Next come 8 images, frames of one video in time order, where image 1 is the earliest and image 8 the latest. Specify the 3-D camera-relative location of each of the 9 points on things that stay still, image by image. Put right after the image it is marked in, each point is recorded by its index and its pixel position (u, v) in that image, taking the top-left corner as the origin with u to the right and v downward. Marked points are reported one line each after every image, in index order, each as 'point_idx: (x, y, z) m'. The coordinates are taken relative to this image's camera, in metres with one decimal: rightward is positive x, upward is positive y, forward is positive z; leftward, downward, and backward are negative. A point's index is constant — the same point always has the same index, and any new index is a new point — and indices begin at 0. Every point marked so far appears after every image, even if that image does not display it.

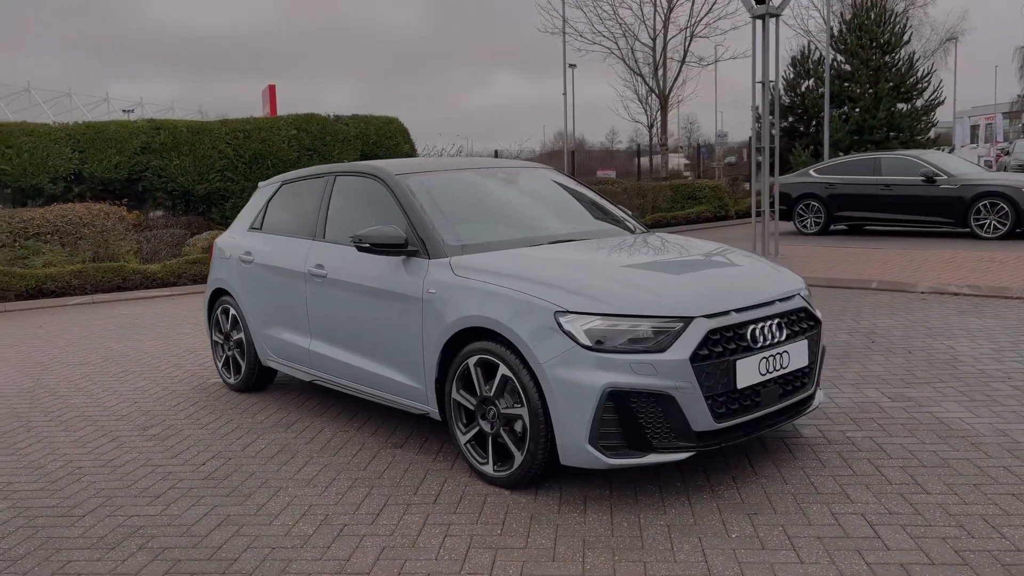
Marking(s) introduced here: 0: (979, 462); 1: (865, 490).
0: (+2.2, -0.8, +4.1) m
1: (+1.6, -0.9, +3.8) m
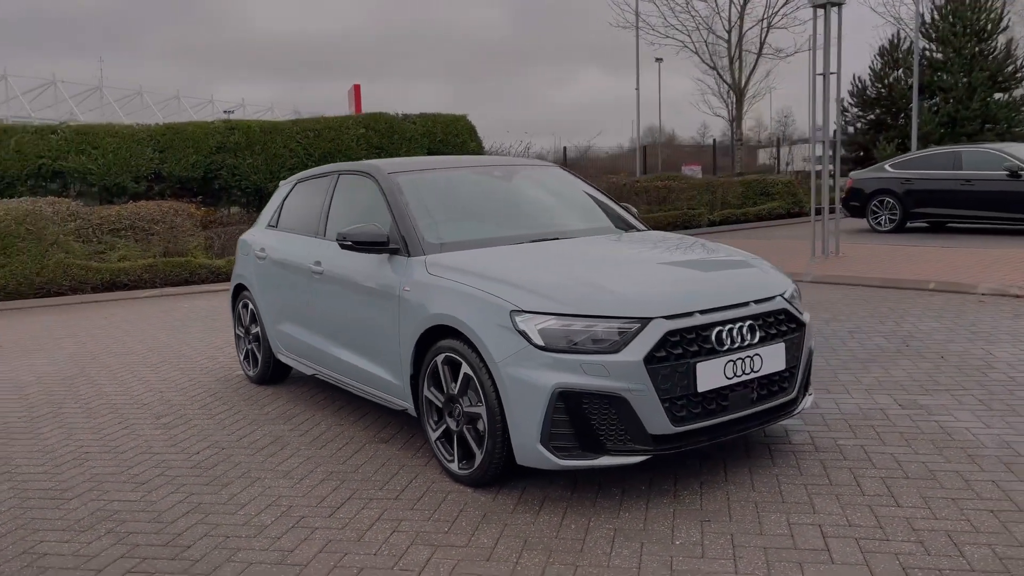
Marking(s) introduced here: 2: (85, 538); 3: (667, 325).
0: (+2.1, -0.9, +3.9) m
1: (+1.4, -0.9, +3.7) m
2: (-1.9, -1.1, +3.7) m
3: (+0.7, -0.2, +3.7) m
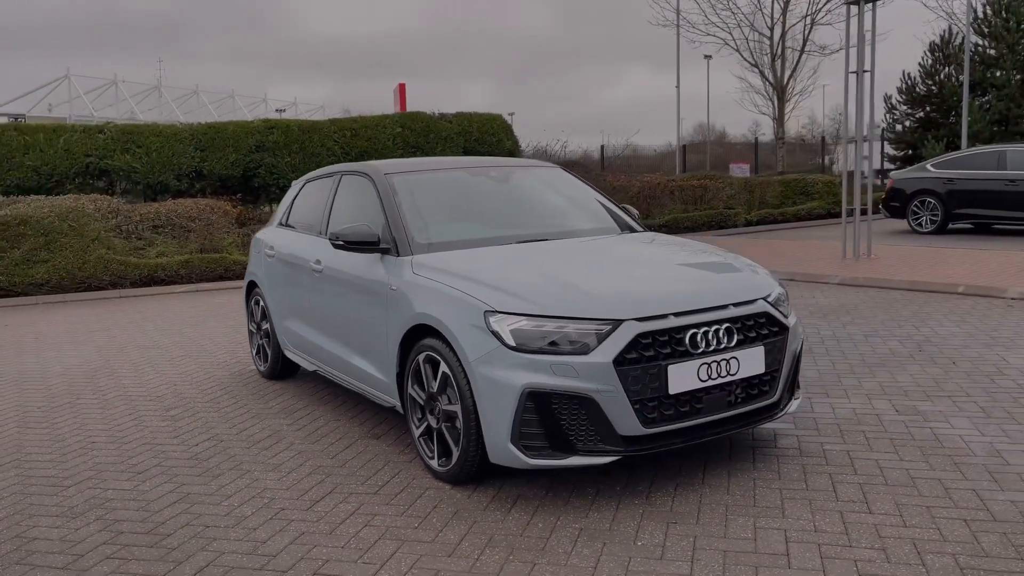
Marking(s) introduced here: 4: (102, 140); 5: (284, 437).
0: (+2.0, -0.9, +3.8) m
1: (+1.2, -0.9, +3.7) m
2: (-2.0, -1.1, +3.8) m
3: (+0.6, -0.2, +3.7) m
4: (-8.3, +3.0, +17.1) m
5: (-1.4, -0.9, +5.1) m
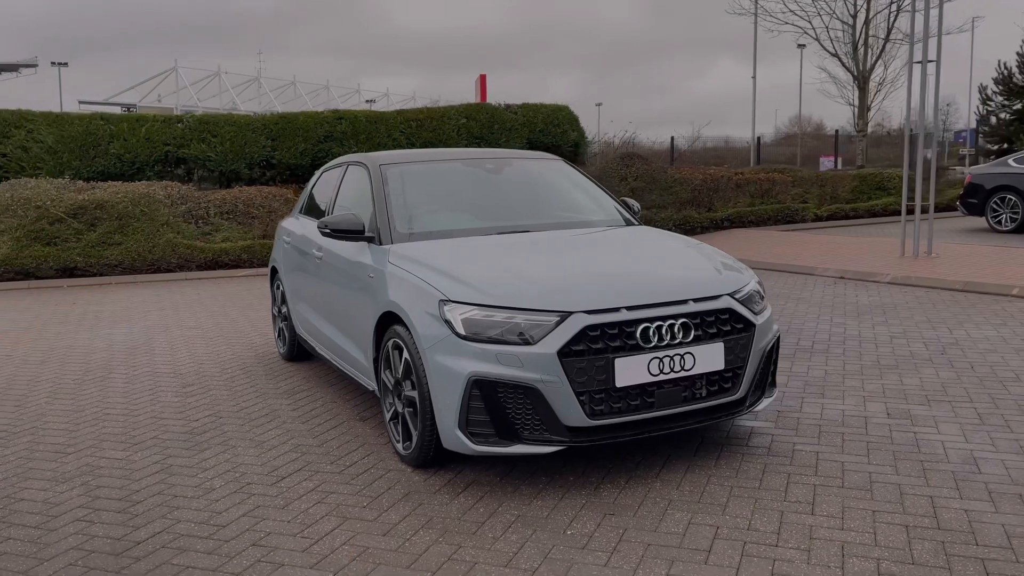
0: (+1.7, -0.9, +3.7) m
1: (+1.0, -0.9, +3.6) m
2: (-2.2, -1.0, +4.1) m
3: (+0.3, -0.1, +3.7) m
4: (-7.0, +3.3, +17.9) m
5: (-1.5, -0.8, +5.3) m
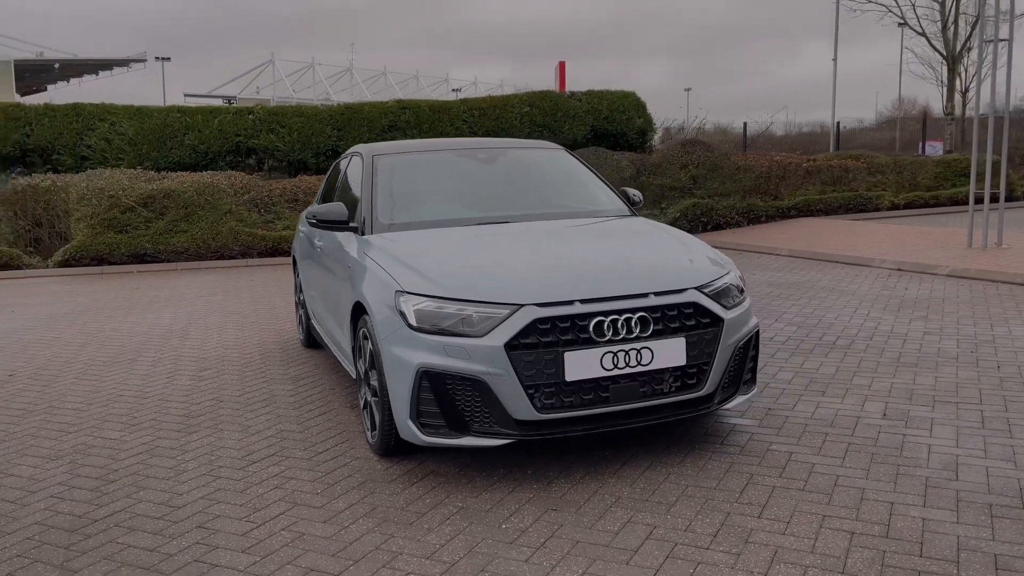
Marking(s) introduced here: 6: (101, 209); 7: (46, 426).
0: (+1.5, -0.9, +3.5) m
1: (+0.8, -0.9, +3.5) m
2: (-2.4, -0.9, +4.4) m
3: (+0.1, -0.1, +3.7) m
4: (-5.7, +3.6, +18.5) m
5: (-1.5, -0.7, +5.4) m
6: (-6.7, +1.3, +13.8) m
7: (-2.8, -0.8, +5.1) m
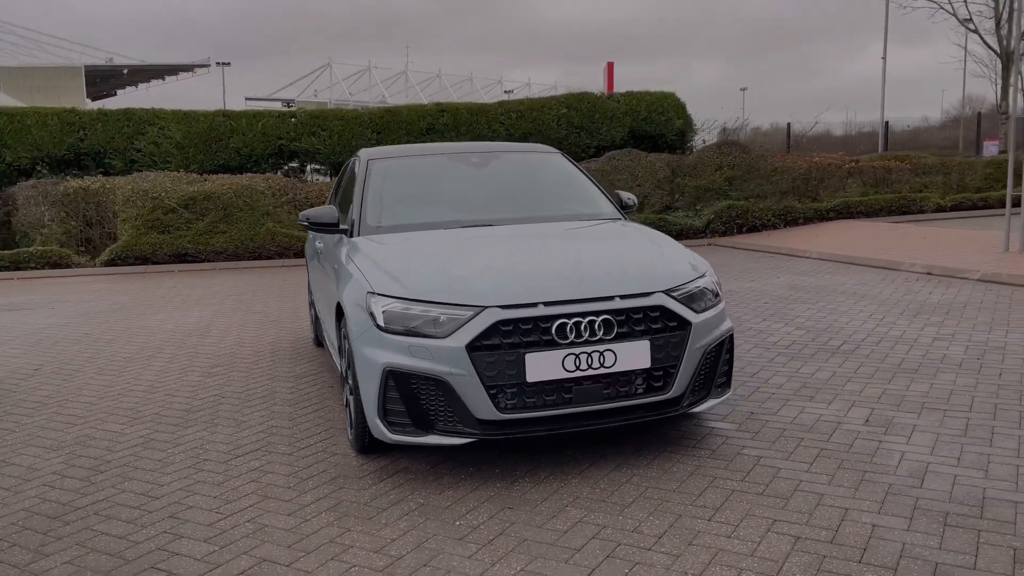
0: (+1.3, -0.9, +3.5) m
1: (+0.6, -0.9, +3.6) m
2: (-2.5, -0.9, +4.6) m
3: (-0.1, -0.1, +3.7) m
4: (-4.9, +3.6, +18.9) m
5: (-1.6, -0.7, +5.6) m
6: (-6.2, +1.3, +14.2) m
7: (-2.8, -0.8, +5.3) m
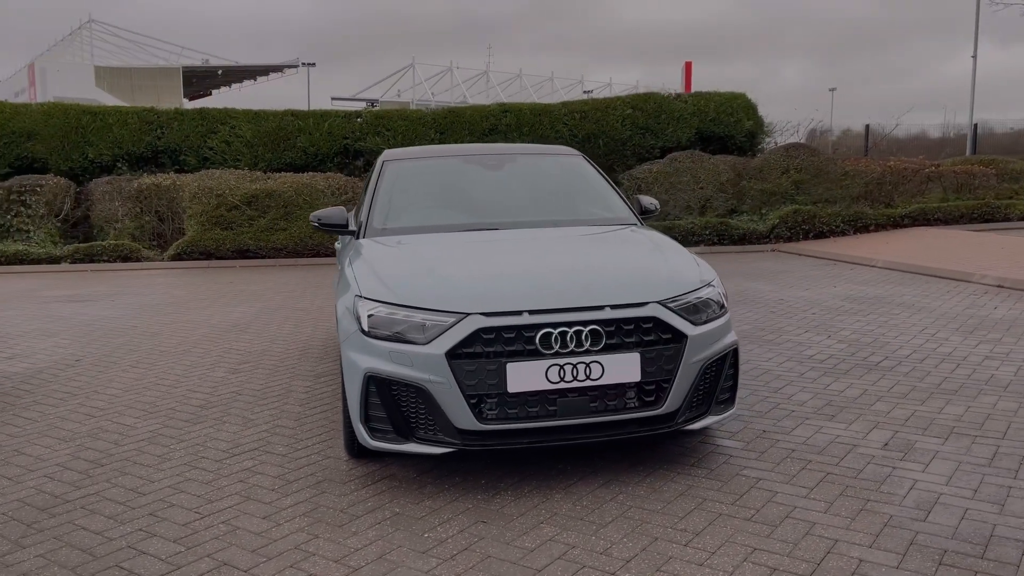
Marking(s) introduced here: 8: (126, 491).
0: (+1.2, -0.9, +3.3) m
1: (+0.5, -1.0, +3.4) m
2: (-2.5, -0.9, +4.7) m
3: (-0.1, -0.1, +3.6) m
4: (-3.5, +3.7, +19.2) m
5: (-1.5, -0.7, +5.6) m
6: (-5.2, +1.4, +14.7) m
7: (-2.8, -0.8, +5.5) m
8: (-1.8, -1.0, +4.0) m
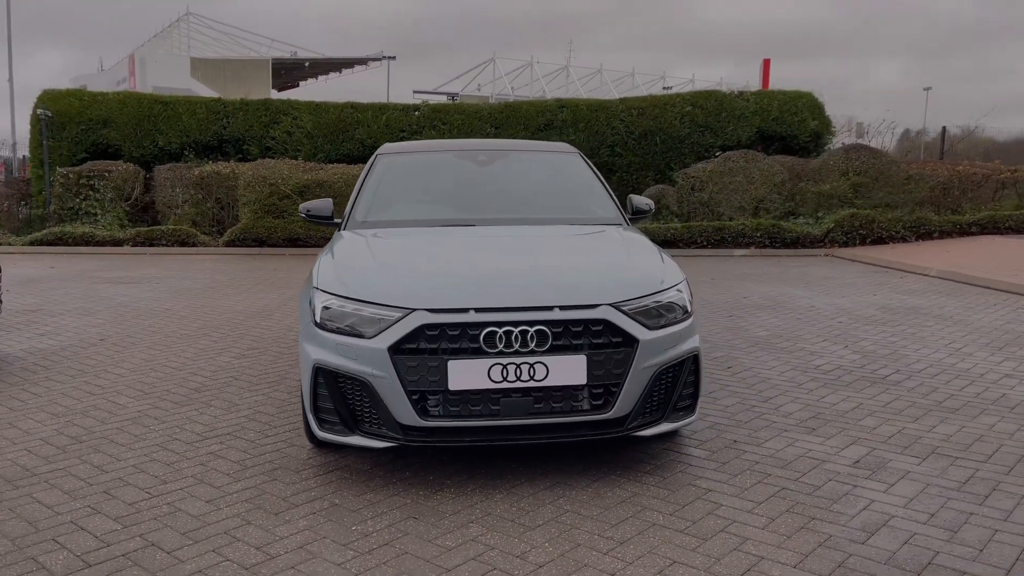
0: (+0.9, -1.0, +3.2) m
1: (+0.2, -1.0, +3.3) m
2: (-2.7, -0.8, +4.9) m
3: (-0.4, -0.1, +3.6) m
4: (-2.2, +3.9, +19.4) m
5: (-1.6, -0.7, +5.7) m
6: (-4.4, +1.6, +15.0) m
7: (-2.9, -0.7, +5.7) m
8: (-2.0, -0.9, +4.1) m
